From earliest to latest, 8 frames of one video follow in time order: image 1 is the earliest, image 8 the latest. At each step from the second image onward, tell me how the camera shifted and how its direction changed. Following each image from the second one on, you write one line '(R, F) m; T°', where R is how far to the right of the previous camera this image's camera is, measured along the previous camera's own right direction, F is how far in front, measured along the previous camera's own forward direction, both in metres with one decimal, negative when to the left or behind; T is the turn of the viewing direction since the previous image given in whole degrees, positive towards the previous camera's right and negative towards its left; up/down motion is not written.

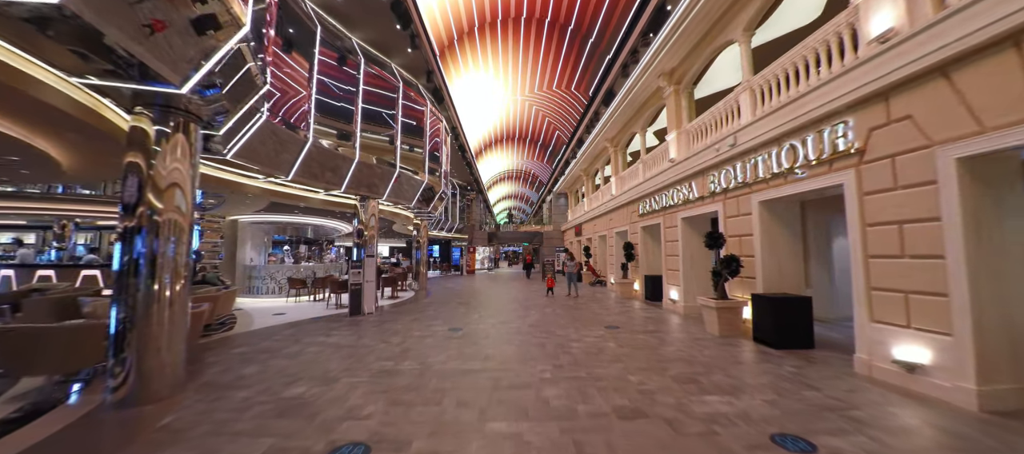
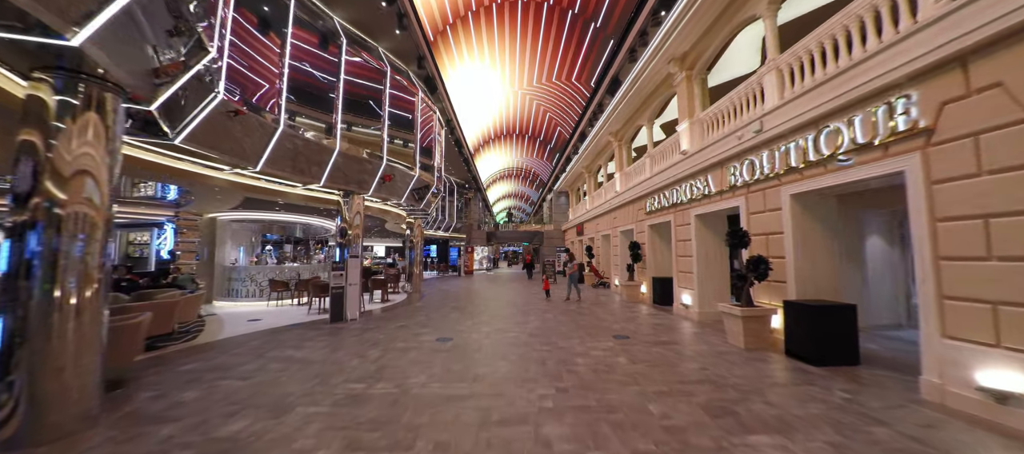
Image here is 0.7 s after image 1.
(+0.1, +0.6) m; 0°
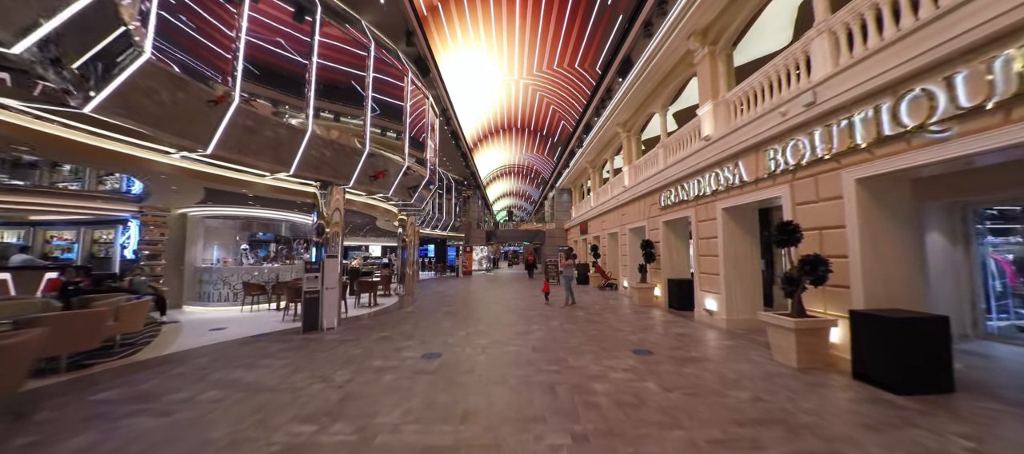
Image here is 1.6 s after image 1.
(0.0, +0.8) m; 0°
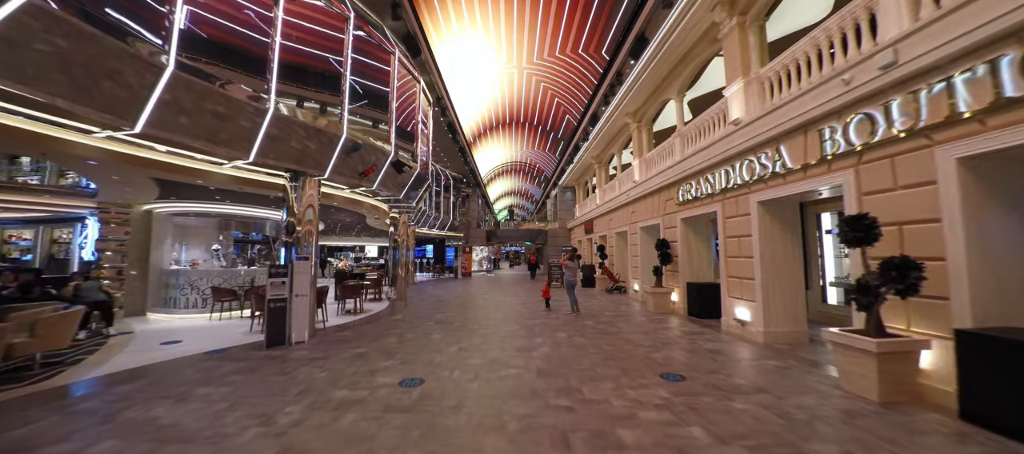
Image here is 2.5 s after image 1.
(0.0, +0.8) m; 0°
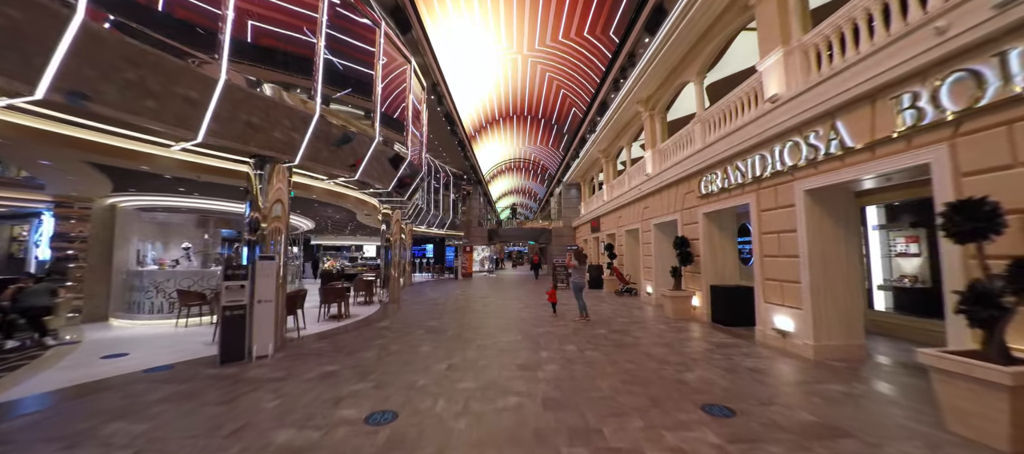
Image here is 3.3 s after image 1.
(0.0, +0.7) m; -1°
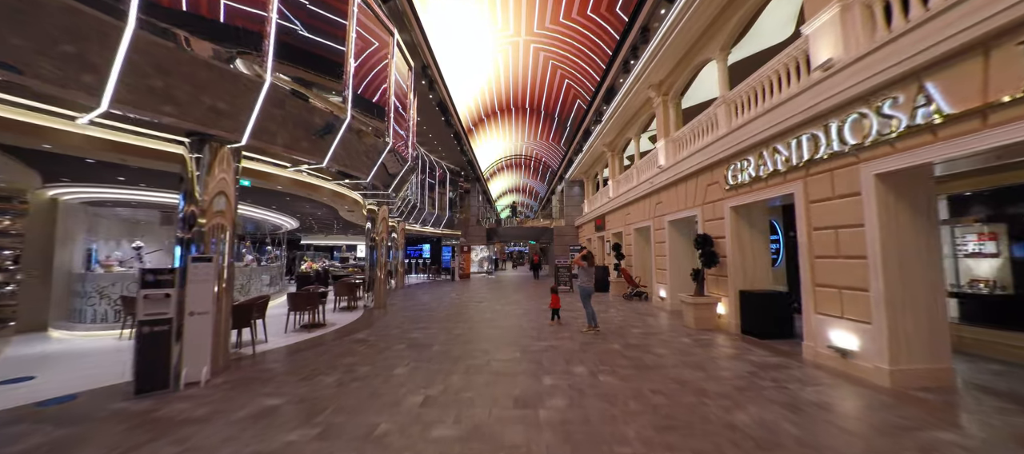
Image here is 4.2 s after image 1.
(+0.1, +0.8) m; 0°
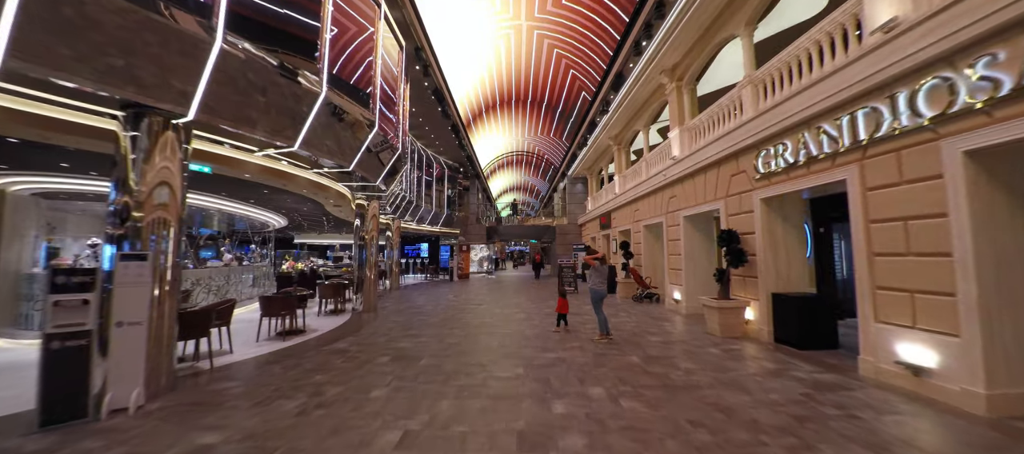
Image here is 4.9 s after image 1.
(0.0, +0.6) m; 0°
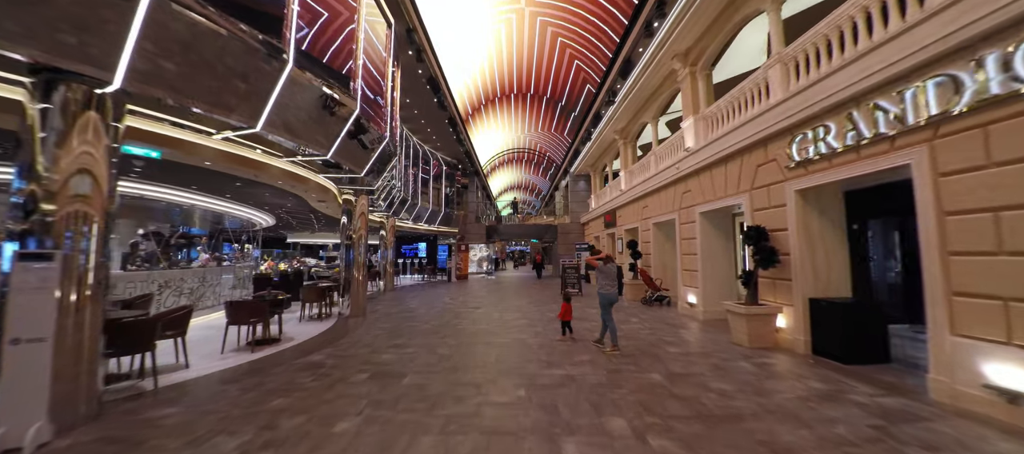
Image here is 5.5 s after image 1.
(0.0, +0.6) m; 0°
